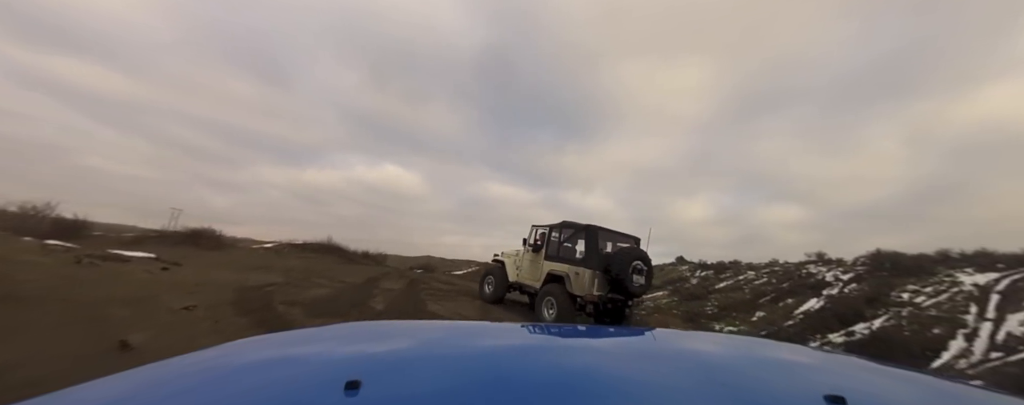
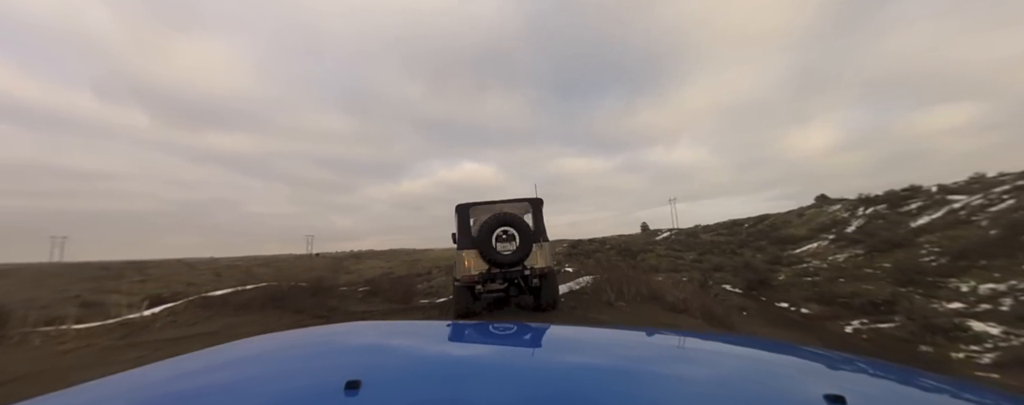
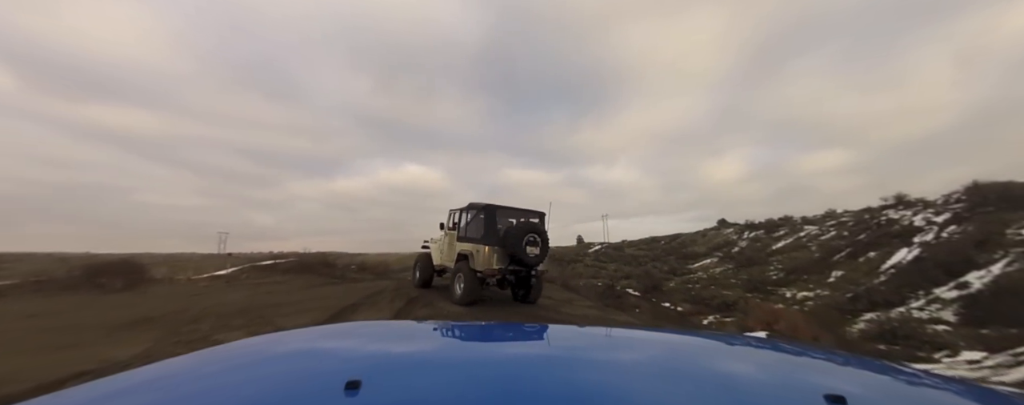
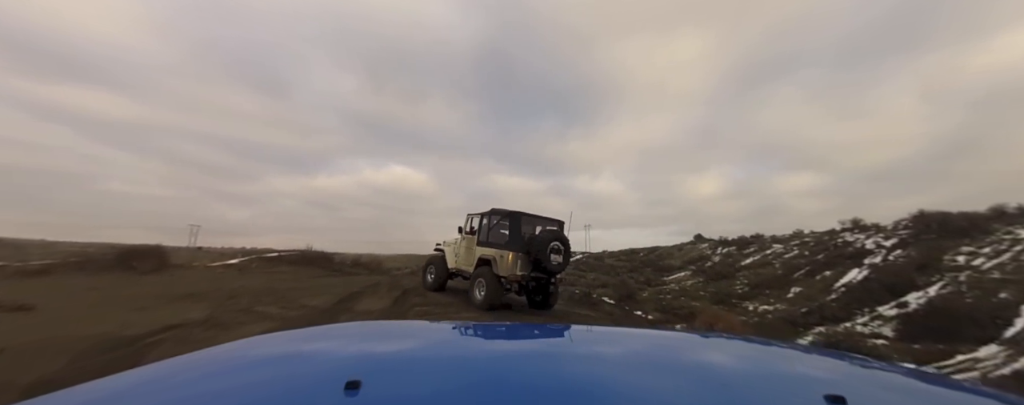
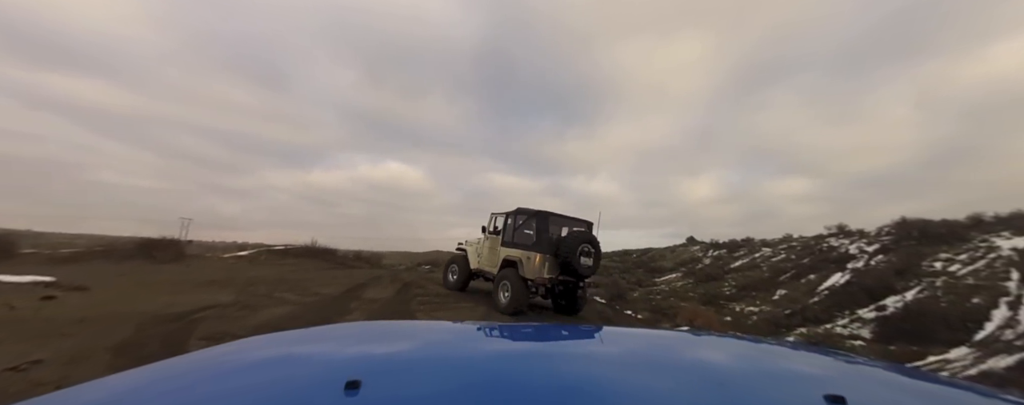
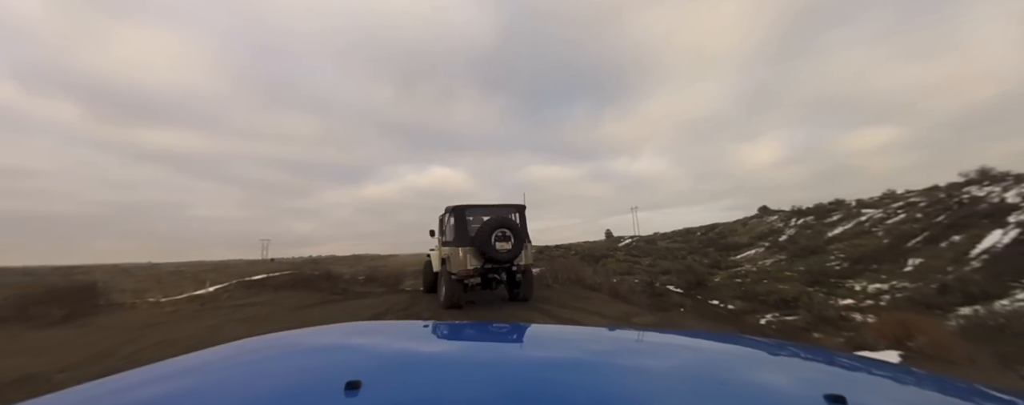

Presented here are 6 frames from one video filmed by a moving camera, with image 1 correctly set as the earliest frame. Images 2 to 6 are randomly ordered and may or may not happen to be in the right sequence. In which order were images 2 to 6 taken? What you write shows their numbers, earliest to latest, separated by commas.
5, 4, 3, 6, 2
